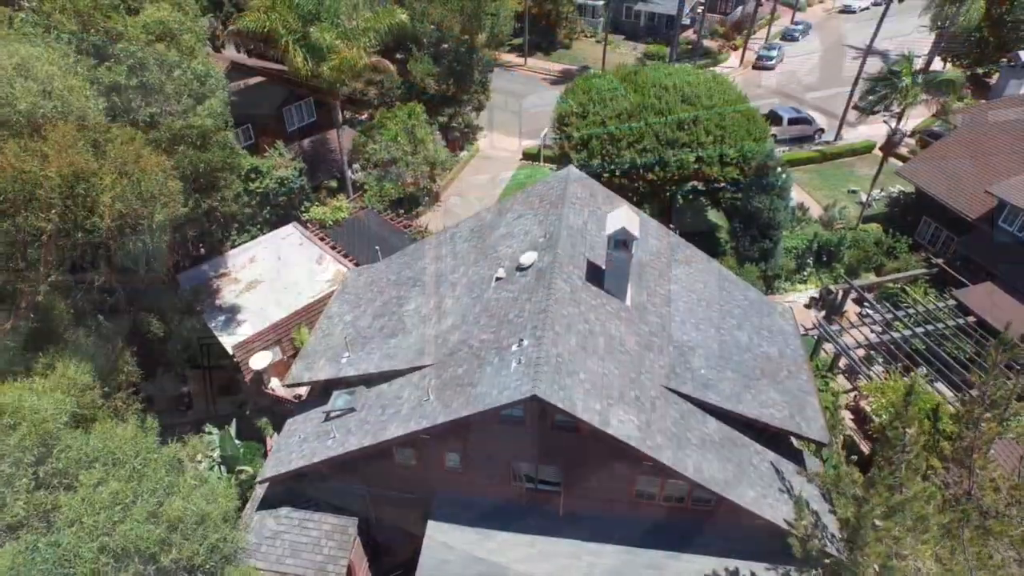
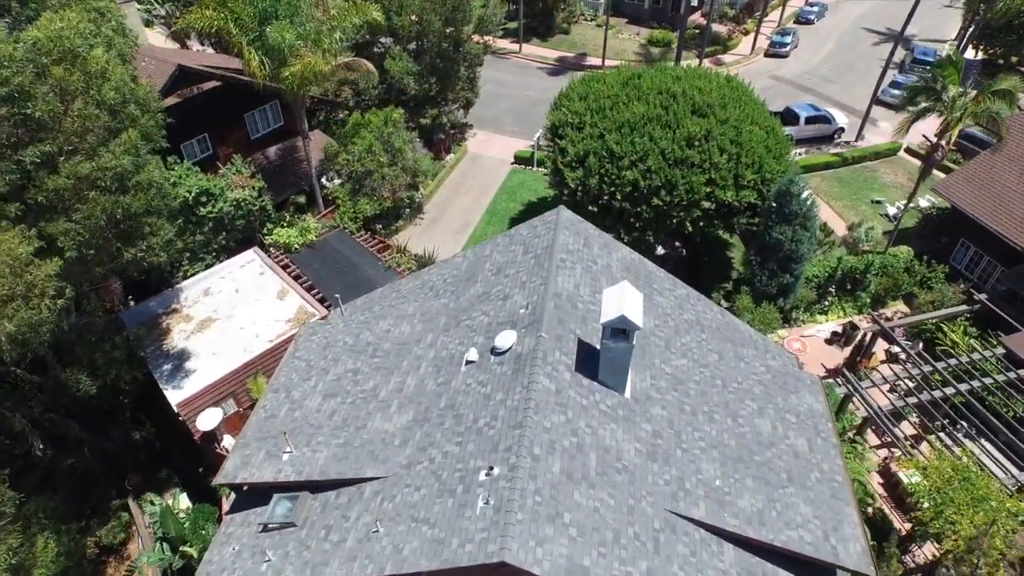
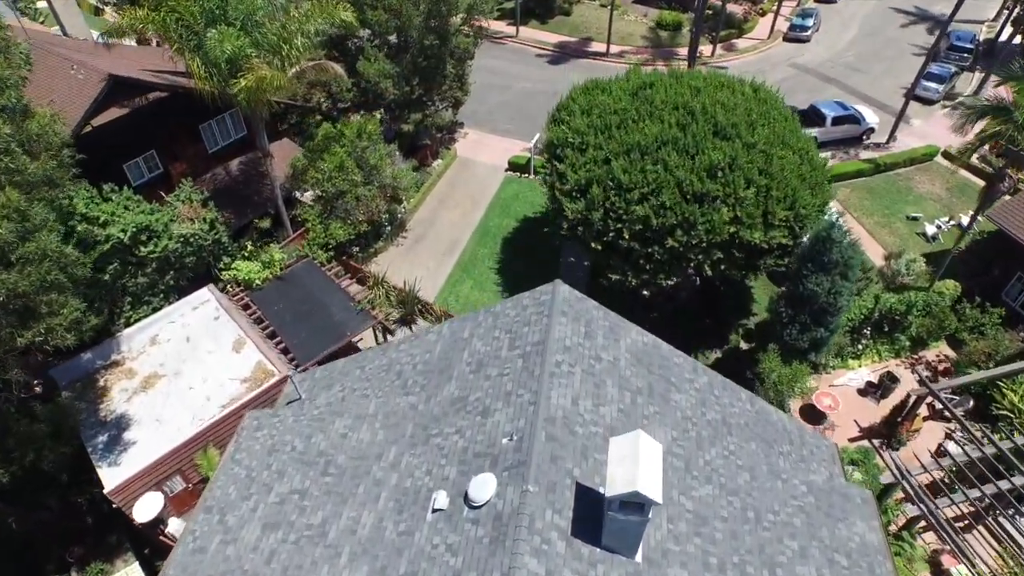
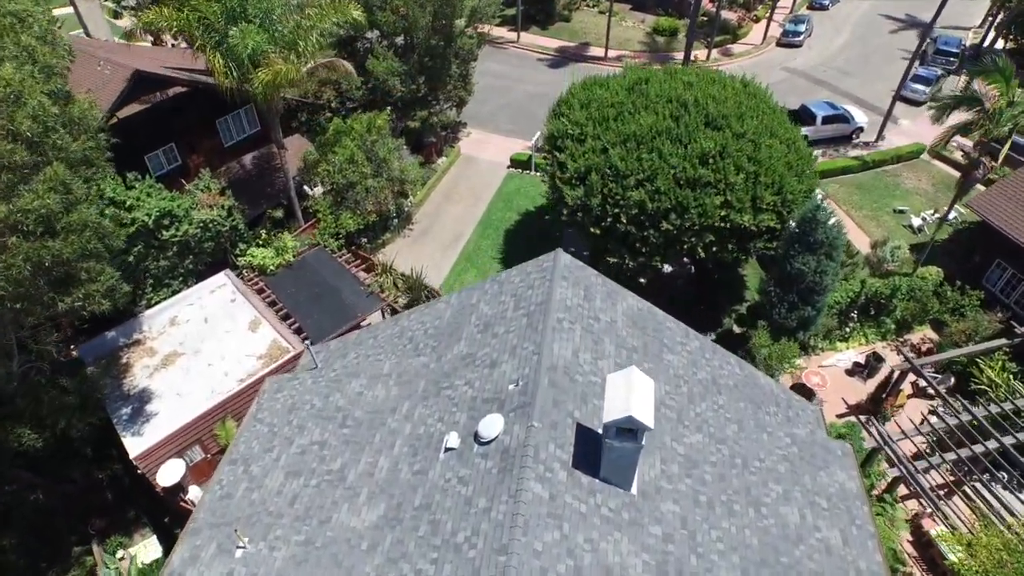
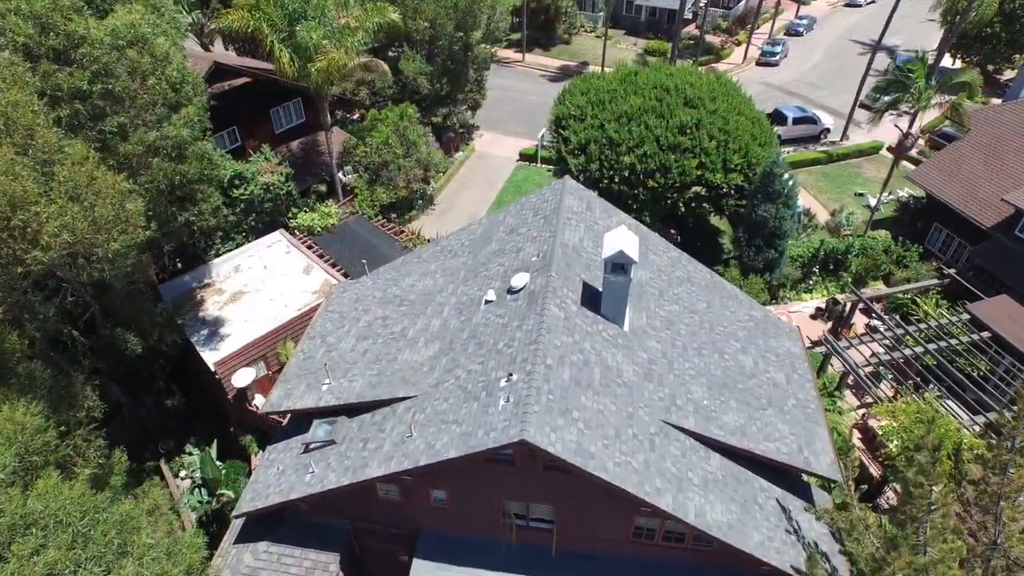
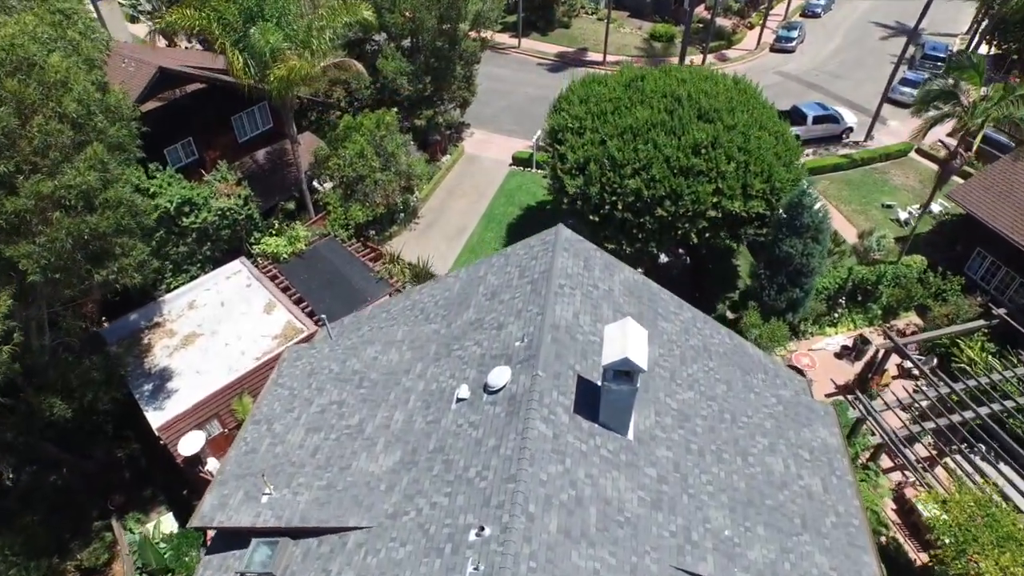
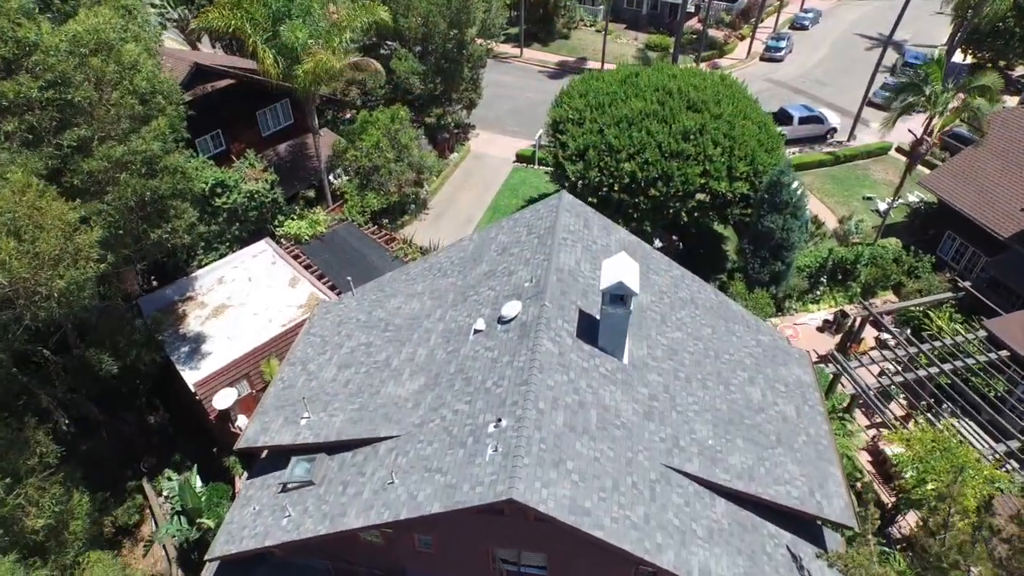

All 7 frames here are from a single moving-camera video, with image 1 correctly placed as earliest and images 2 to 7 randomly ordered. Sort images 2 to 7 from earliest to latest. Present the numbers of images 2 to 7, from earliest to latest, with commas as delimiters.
5, 7, 2, 6, 4, 3
